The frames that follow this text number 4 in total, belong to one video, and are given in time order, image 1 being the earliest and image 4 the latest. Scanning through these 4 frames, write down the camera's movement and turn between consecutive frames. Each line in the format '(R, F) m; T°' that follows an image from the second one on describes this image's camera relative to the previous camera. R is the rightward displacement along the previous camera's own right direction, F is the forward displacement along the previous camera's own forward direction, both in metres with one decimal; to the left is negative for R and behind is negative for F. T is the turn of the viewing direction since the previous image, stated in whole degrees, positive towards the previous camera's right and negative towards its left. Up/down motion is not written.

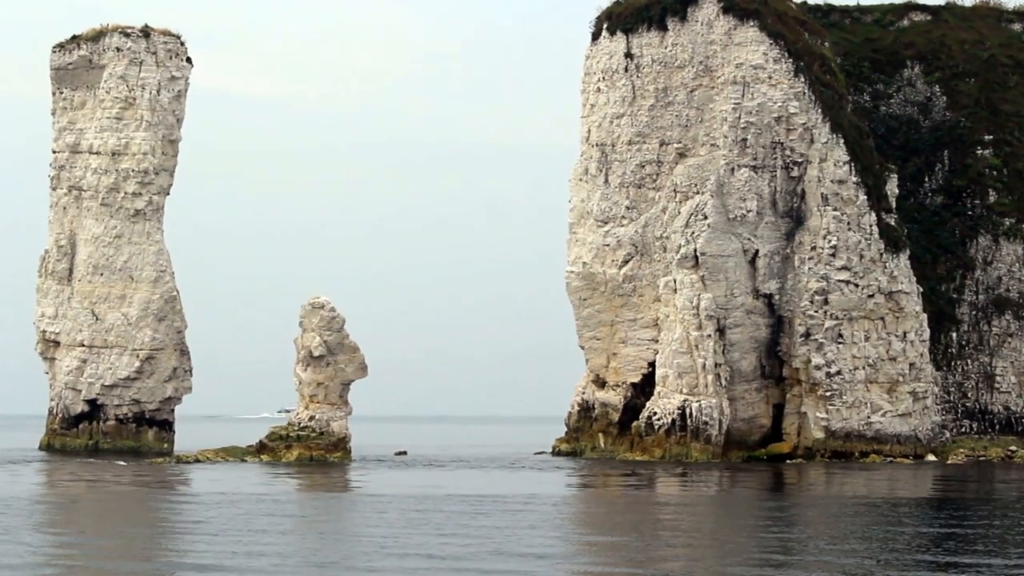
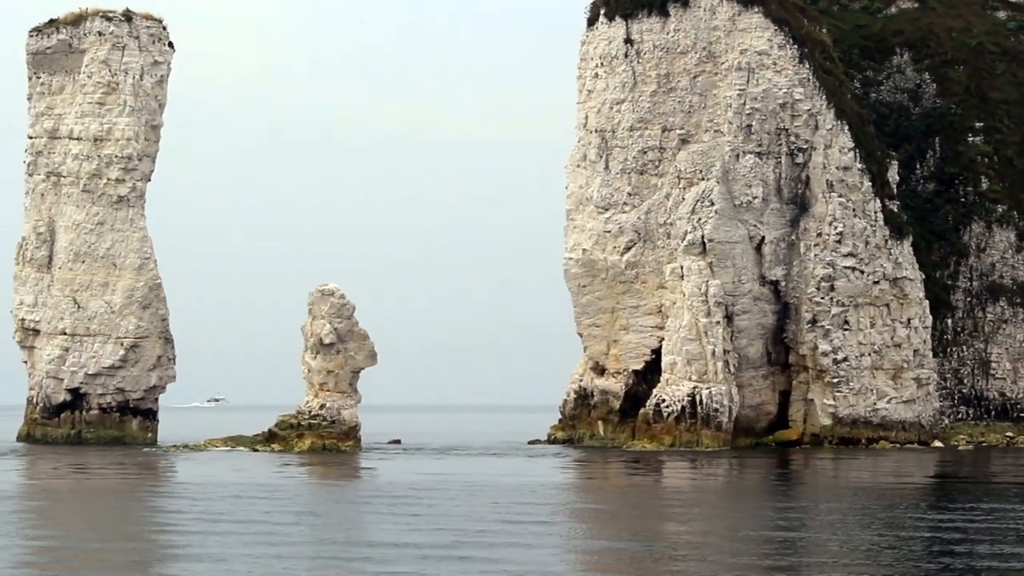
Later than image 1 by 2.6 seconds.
(-1.2, +0.2) m; +2°
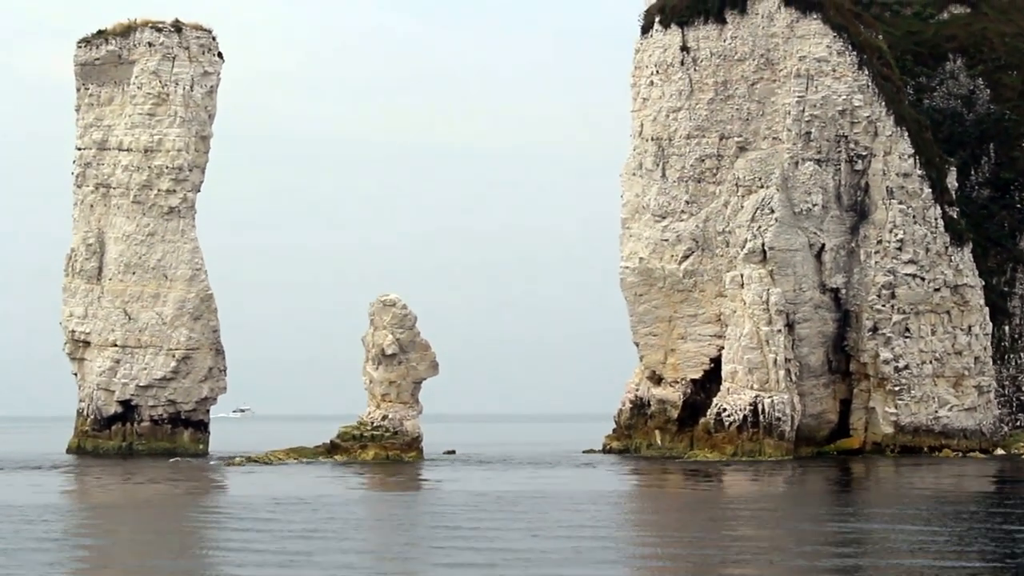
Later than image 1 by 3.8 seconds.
(-0.5, +0.1) m; 0°
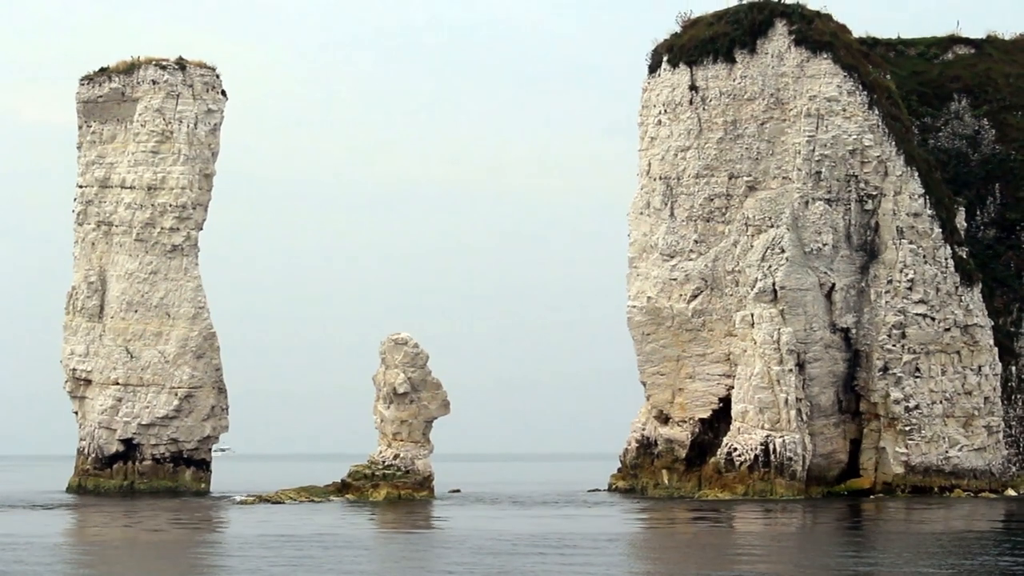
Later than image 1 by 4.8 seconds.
(-0.4, +0.1) m; +1°
